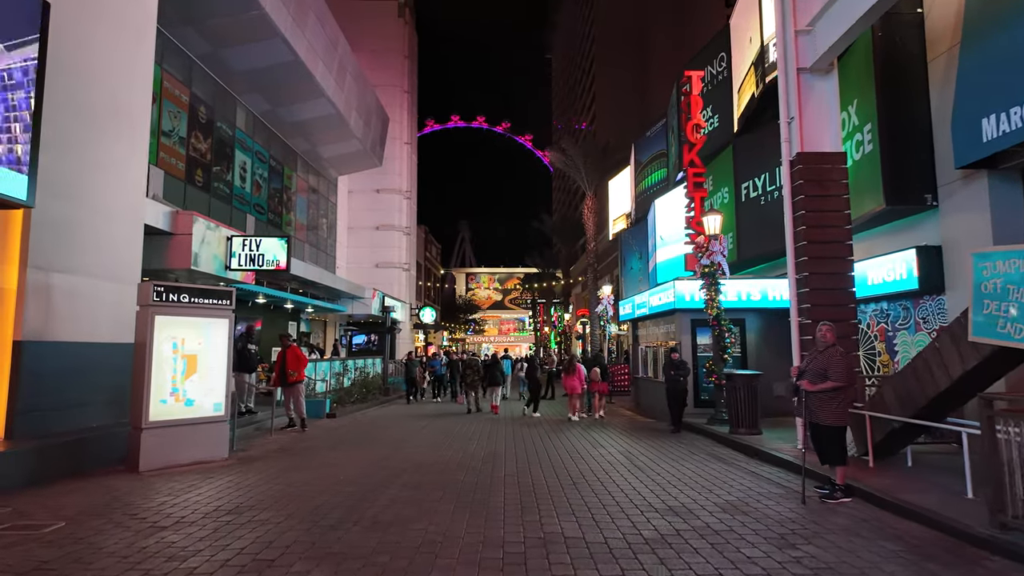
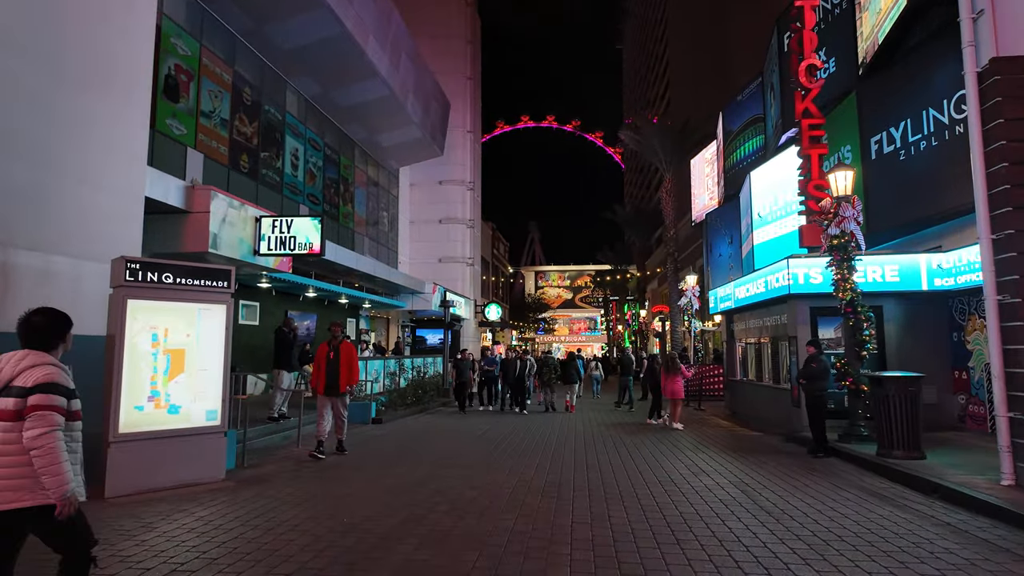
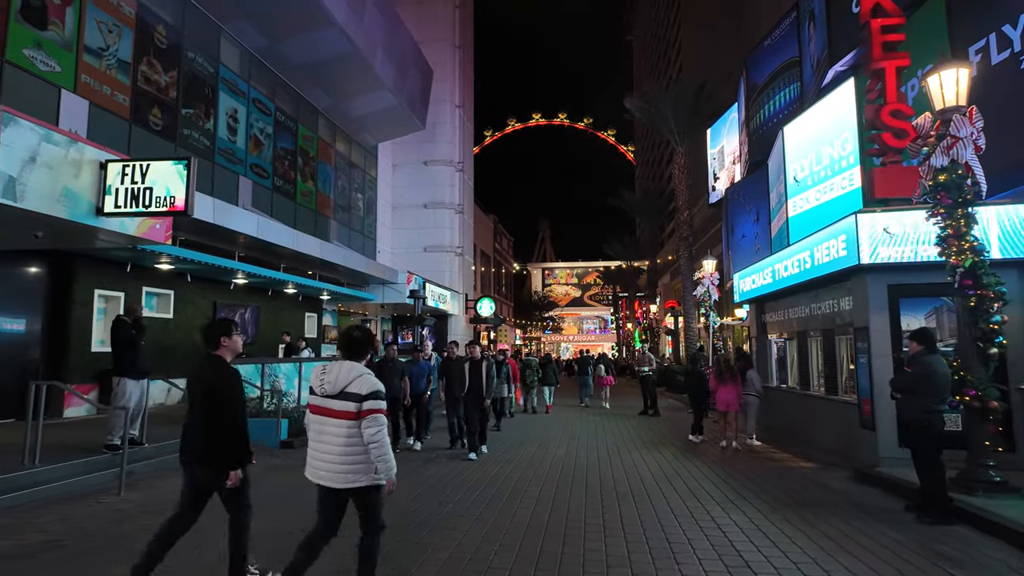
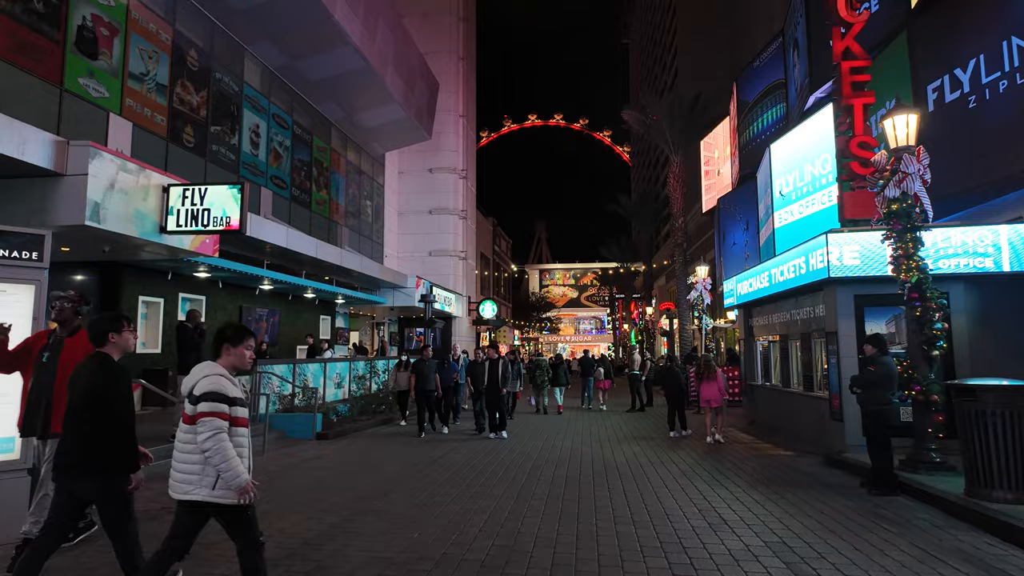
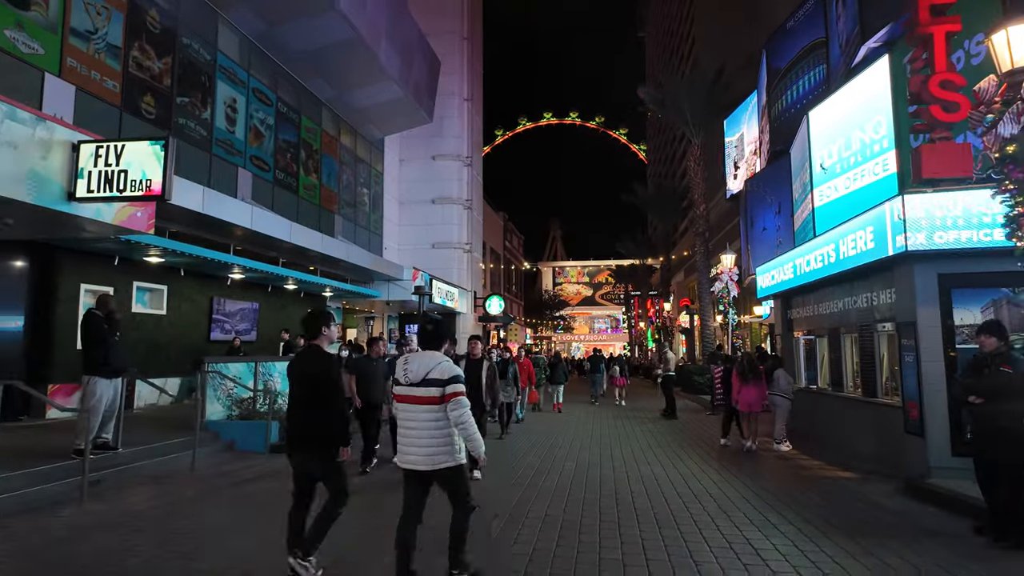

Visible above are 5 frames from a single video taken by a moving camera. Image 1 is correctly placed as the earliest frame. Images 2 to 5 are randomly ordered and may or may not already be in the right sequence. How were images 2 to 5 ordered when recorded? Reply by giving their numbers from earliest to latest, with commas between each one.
2, 4, 3, 5
